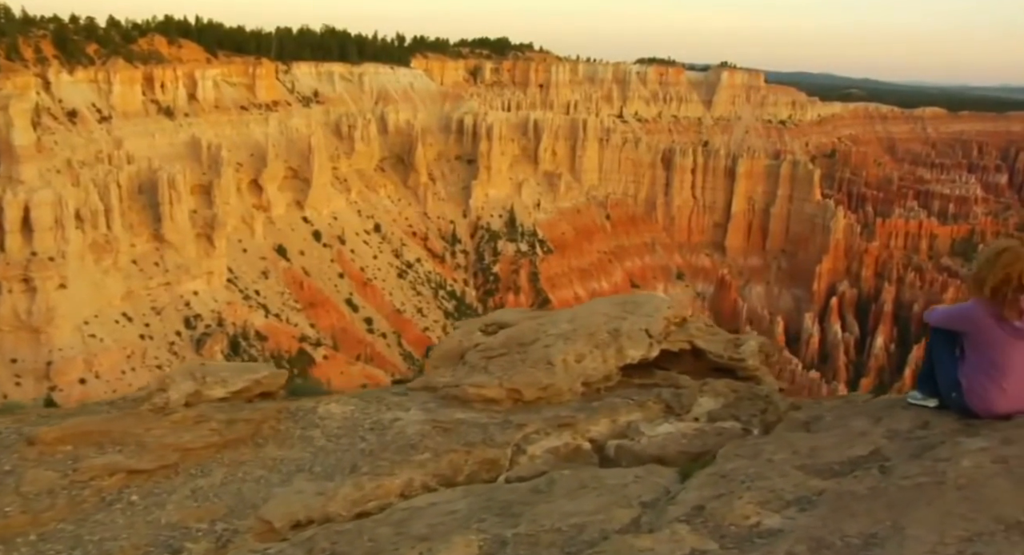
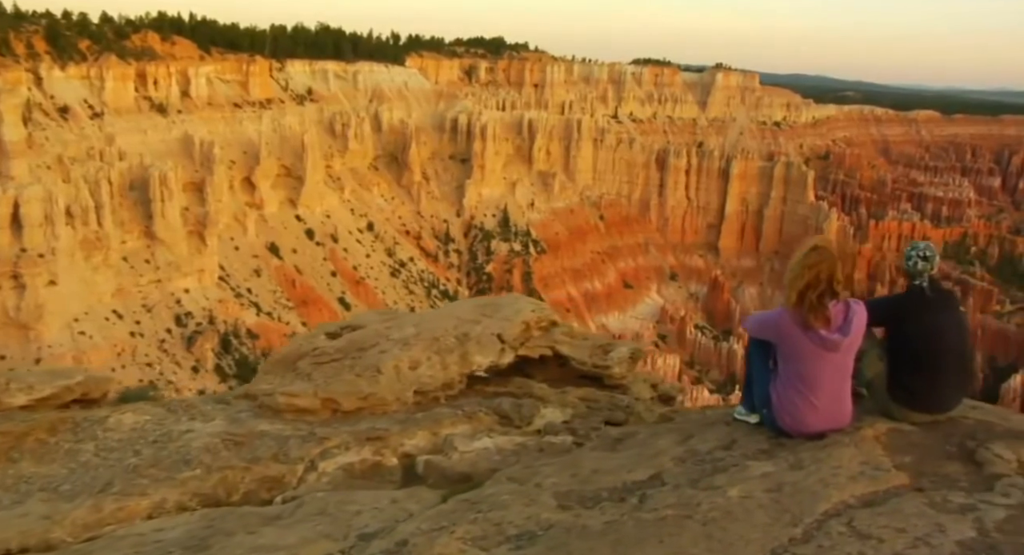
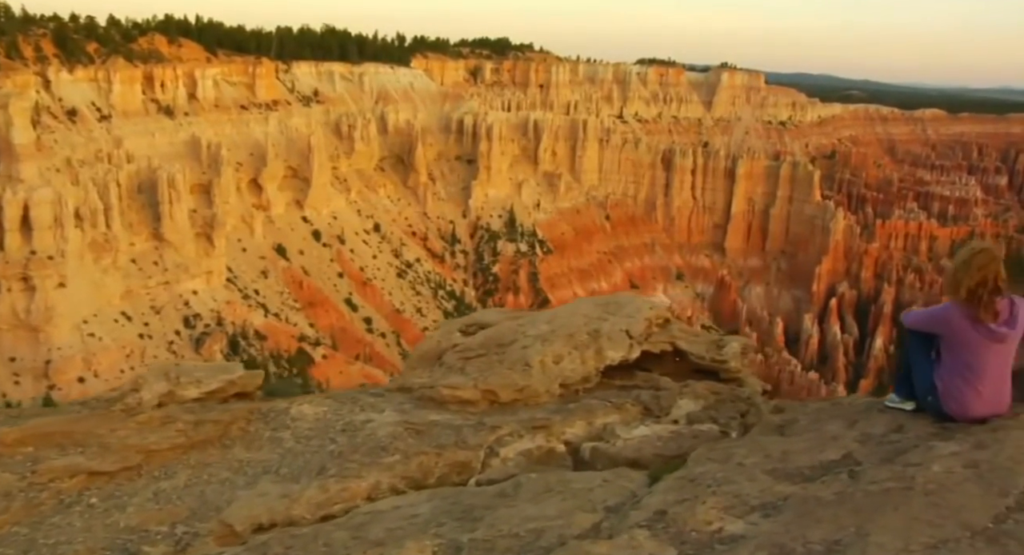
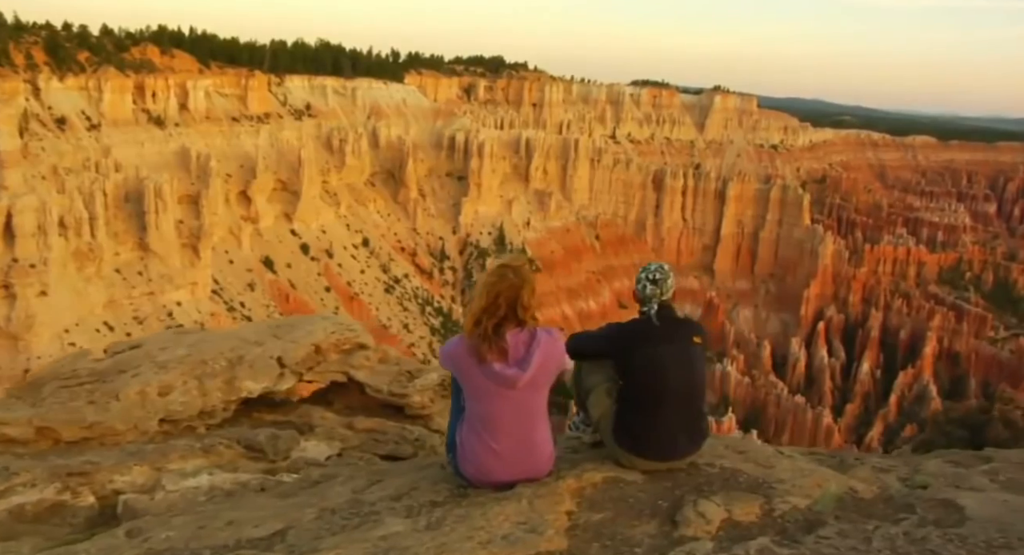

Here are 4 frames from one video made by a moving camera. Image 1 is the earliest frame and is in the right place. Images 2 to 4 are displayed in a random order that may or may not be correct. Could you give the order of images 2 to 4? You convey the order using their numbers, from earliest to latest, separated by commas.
3, 2, 4
